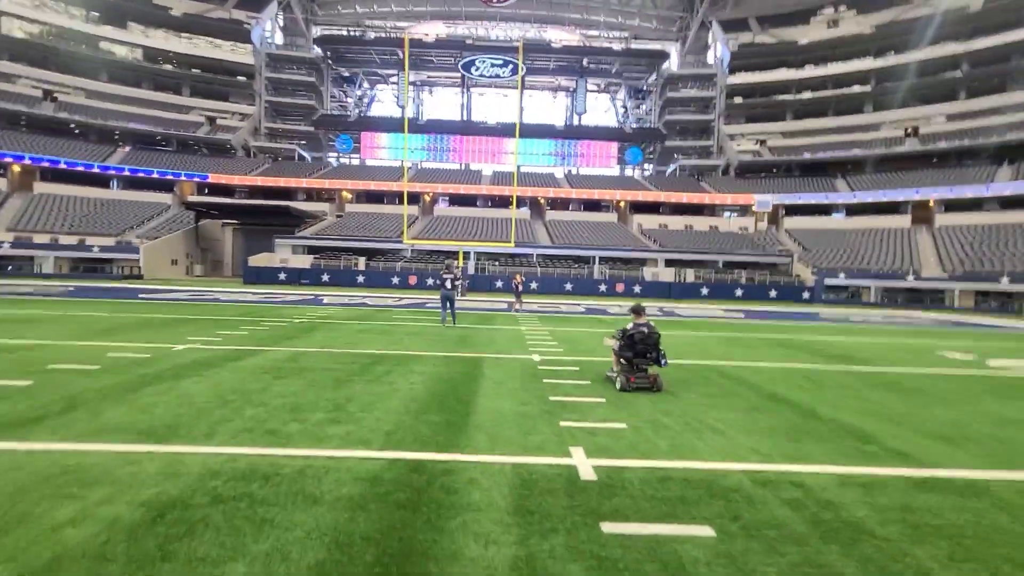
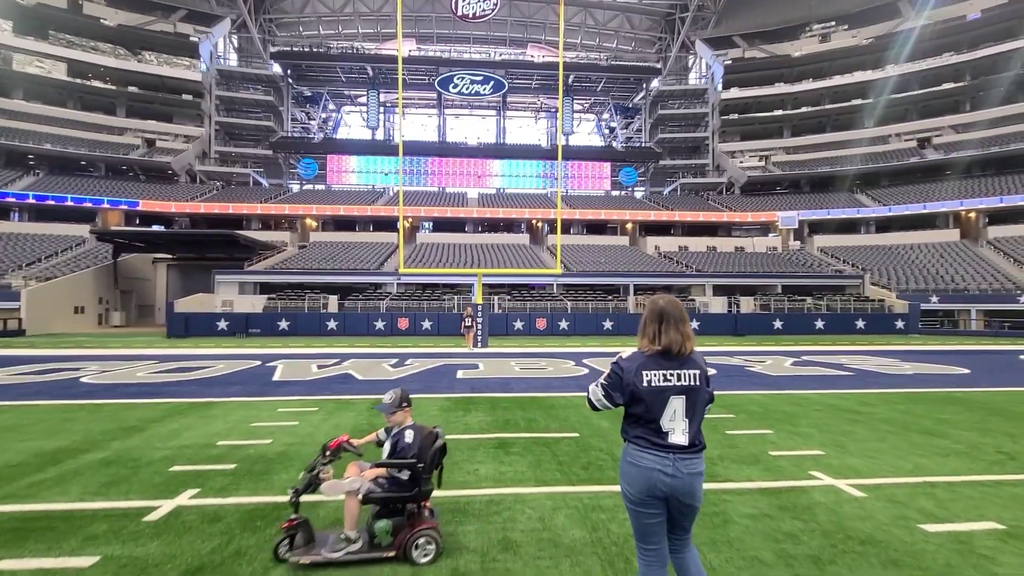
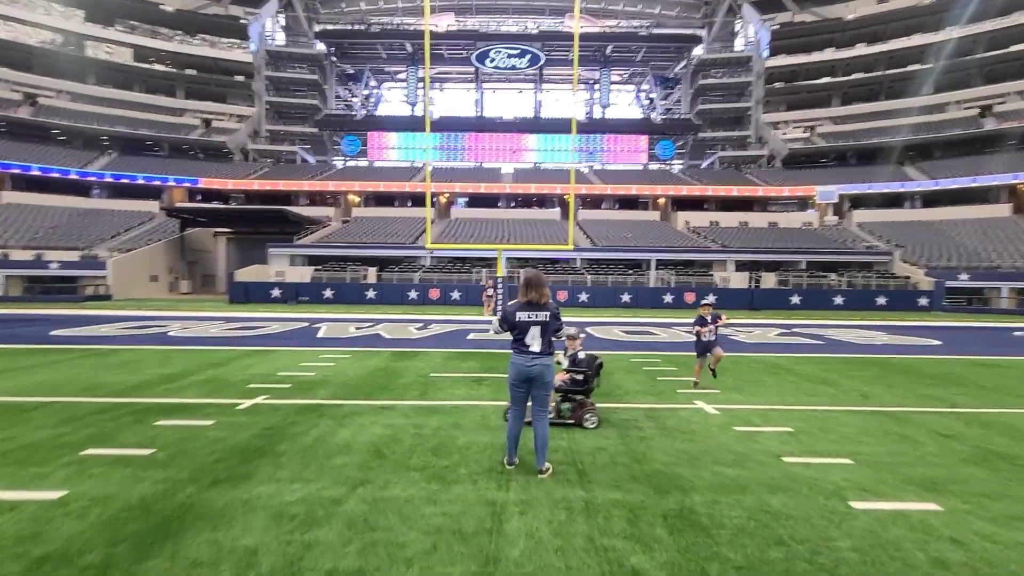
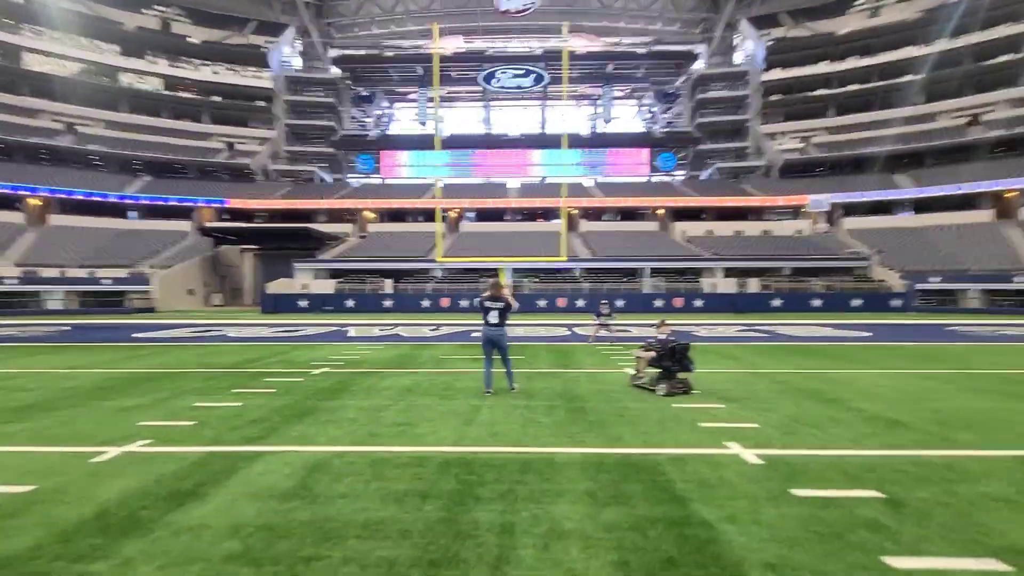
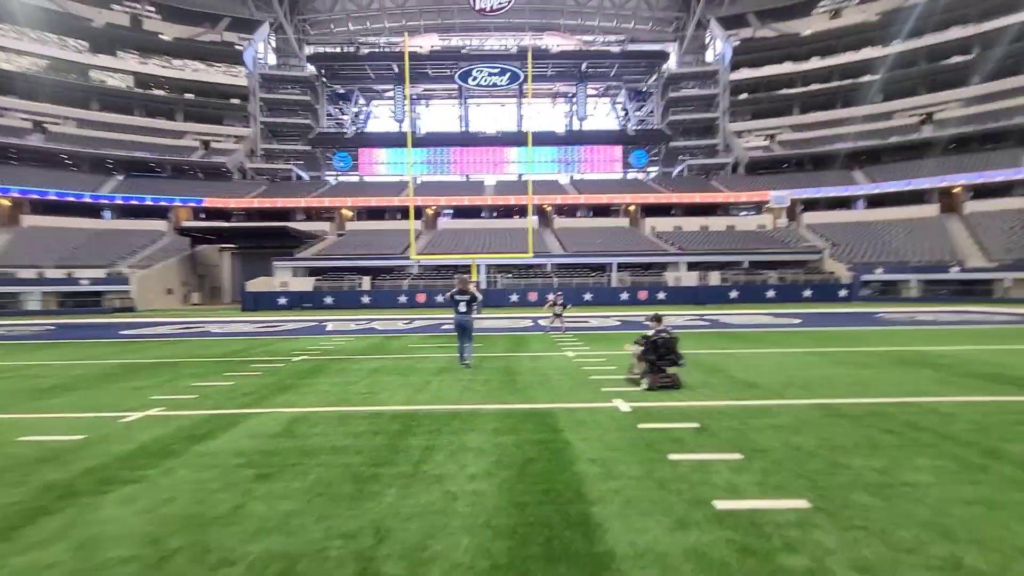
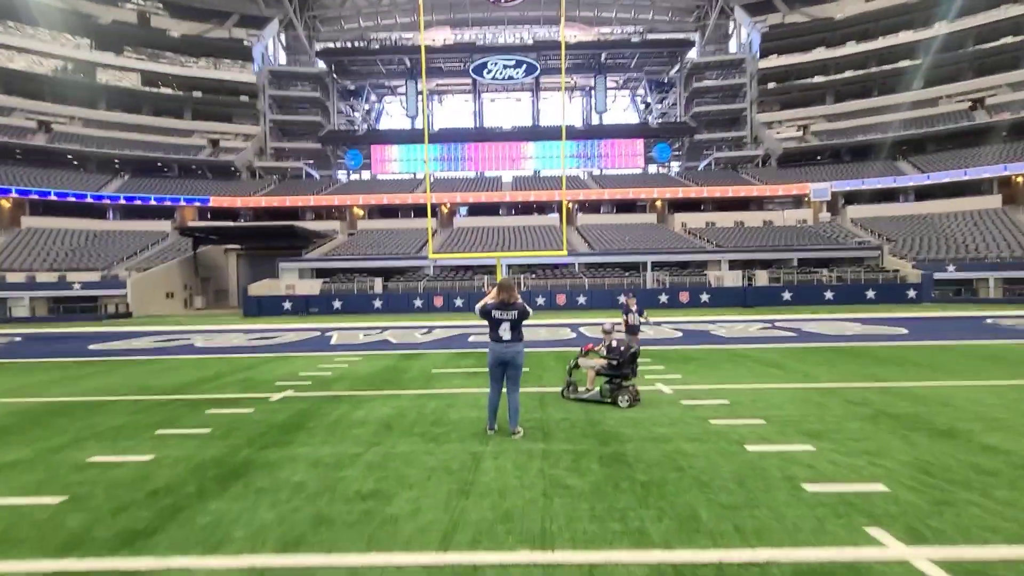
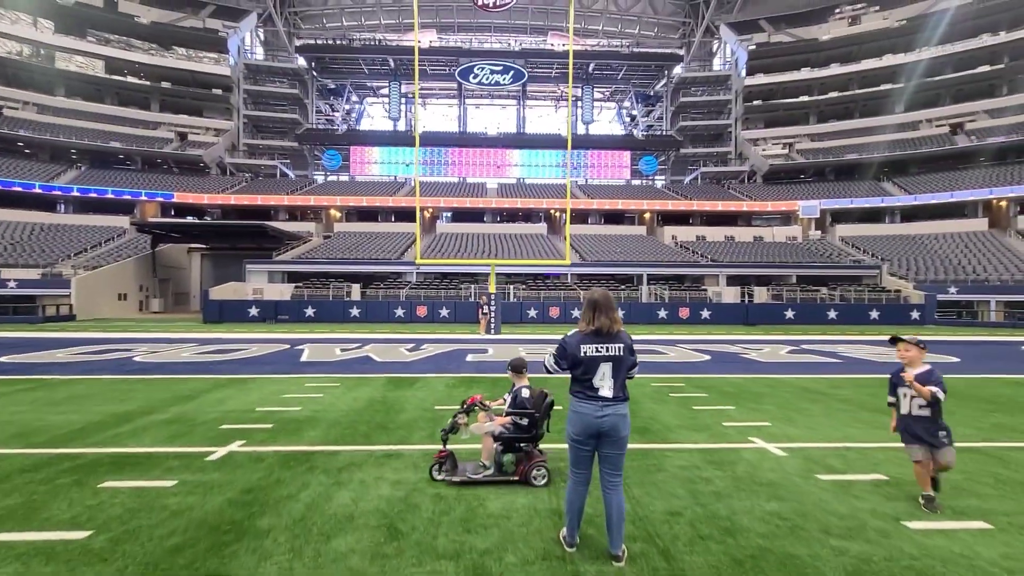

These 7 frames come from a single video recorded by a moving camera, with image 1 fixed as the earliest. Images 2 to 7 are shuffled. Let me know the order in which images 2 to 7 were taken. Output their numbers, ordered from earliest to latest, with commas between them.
5, 4, 6, 3, 7, 2
